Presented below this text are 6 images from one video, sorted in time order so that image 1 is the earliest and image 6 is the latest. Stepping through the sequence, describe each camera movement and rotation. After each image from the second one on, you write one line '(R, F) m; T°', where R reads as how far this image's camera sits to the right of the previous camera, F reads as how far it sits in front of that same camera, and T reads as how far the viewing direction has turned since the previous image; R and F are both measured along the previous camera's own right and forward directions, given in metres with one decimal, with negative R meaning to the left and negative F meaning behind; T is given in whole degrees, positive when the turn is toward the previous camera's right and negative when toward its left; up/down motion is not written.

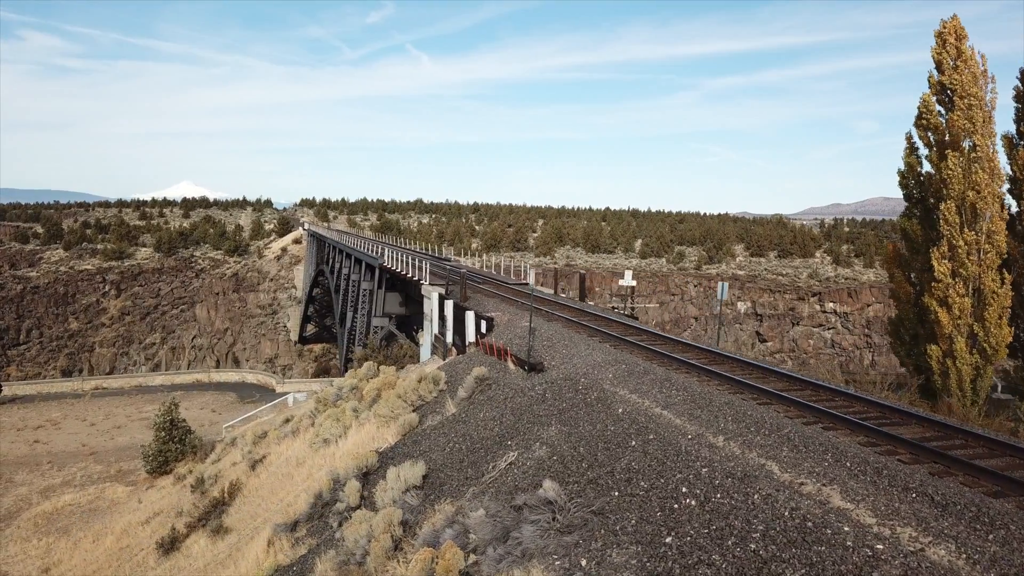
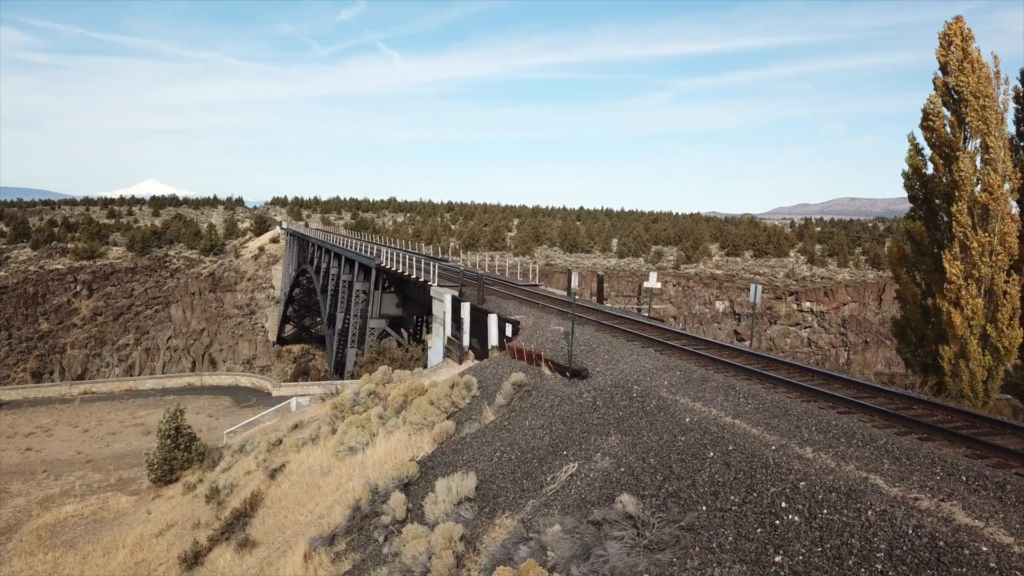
(-1.0, +0.3) m; +2°
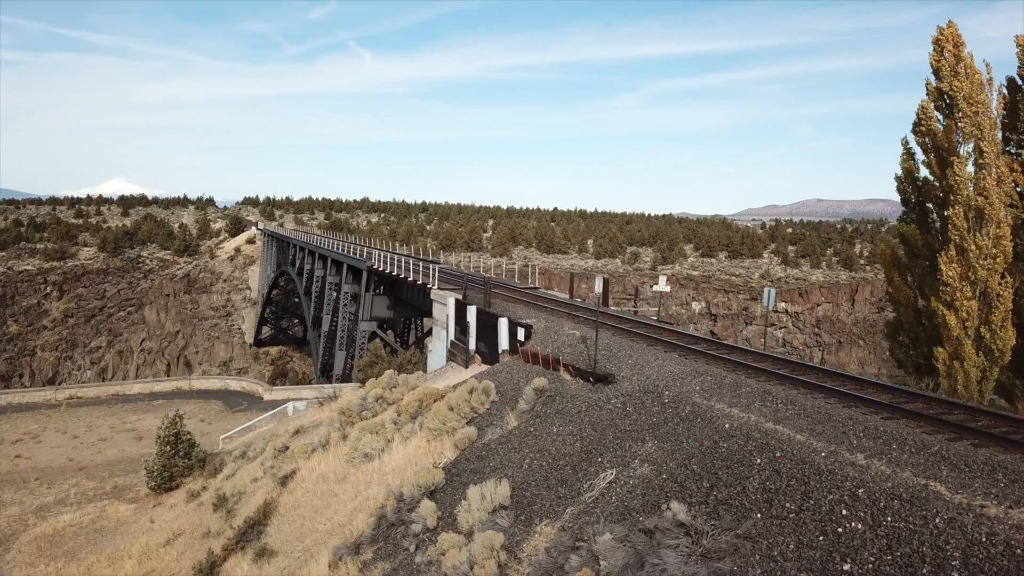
(-0.7, +0.1) m; +2°
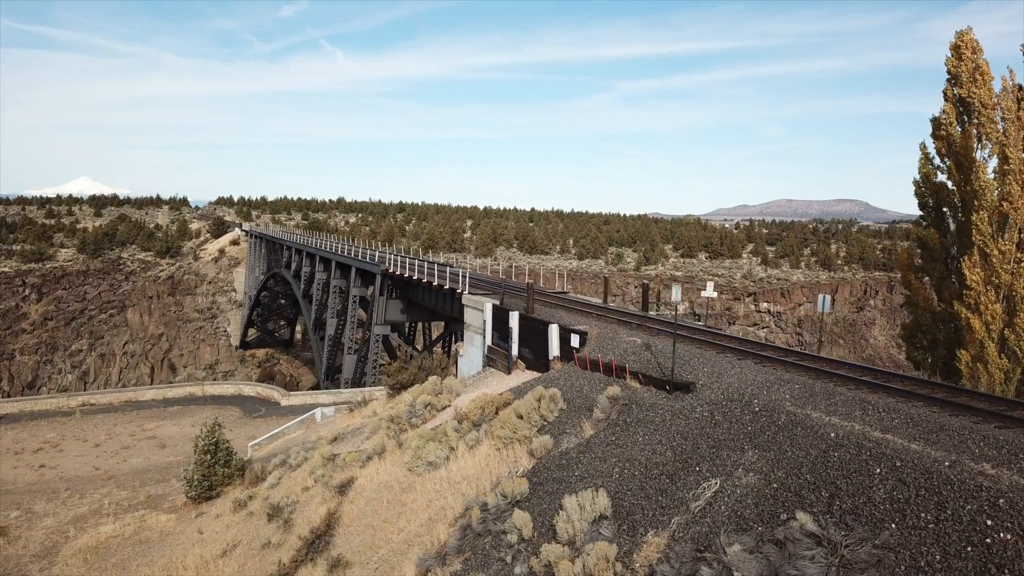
(-1.4, 0.0) m; +1°
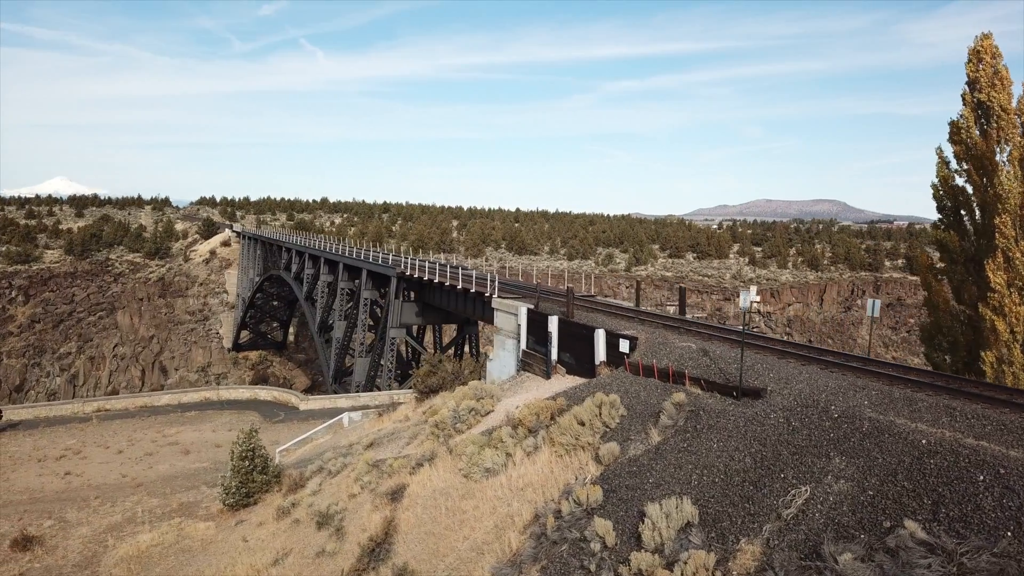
(-1.2, 0.0) m; +1°
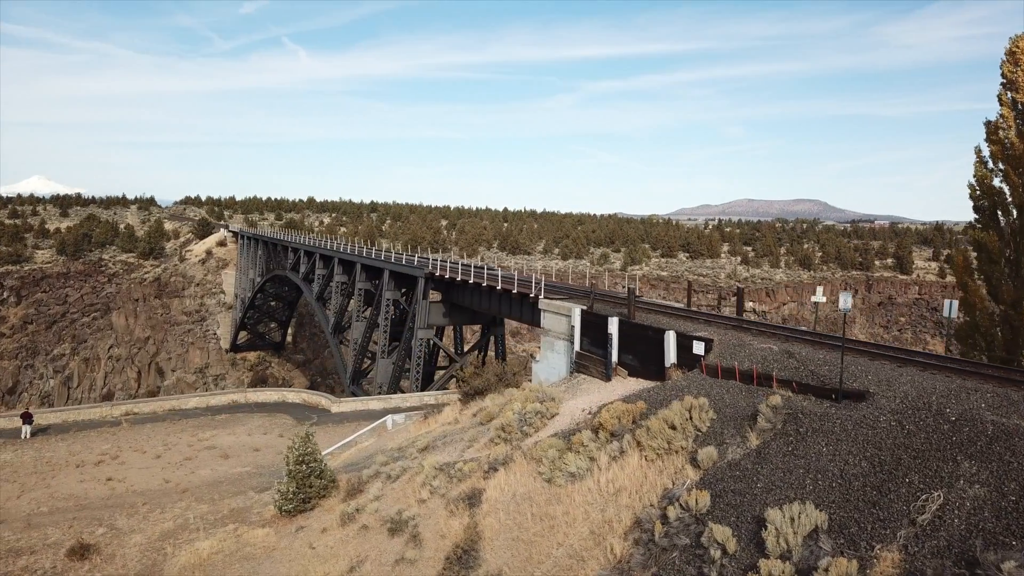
(-1.6, +0.1) m; +1°
